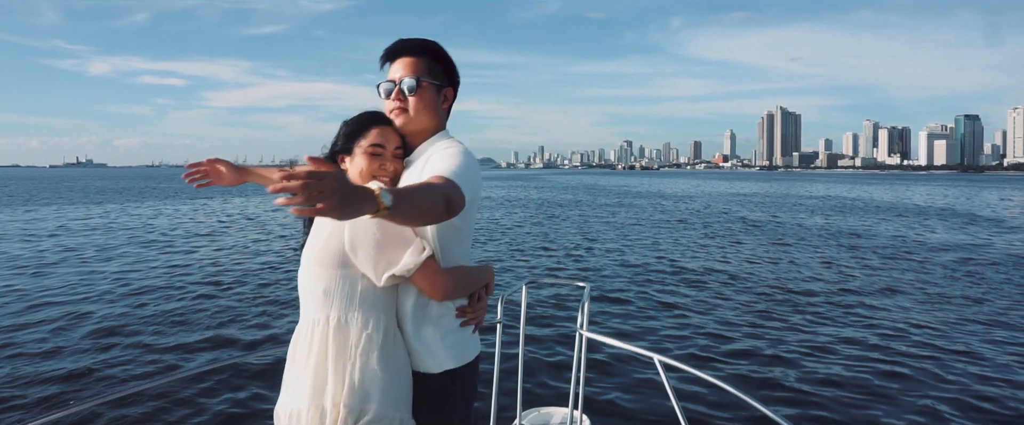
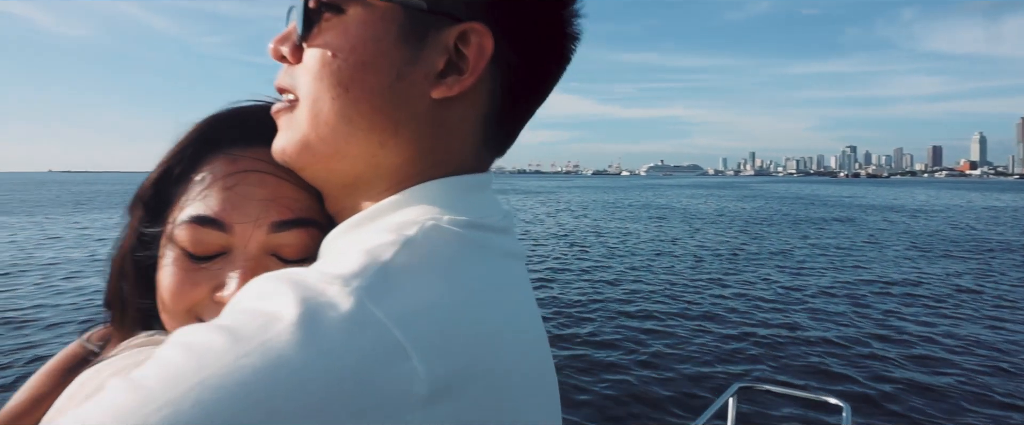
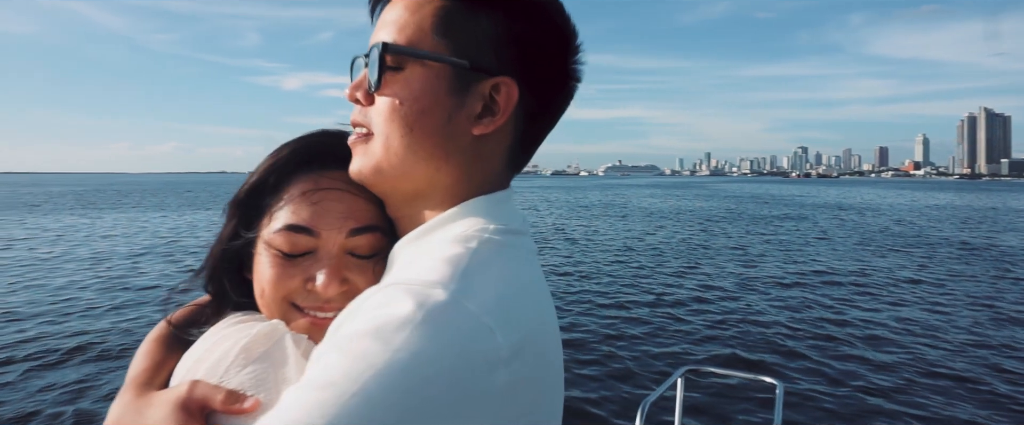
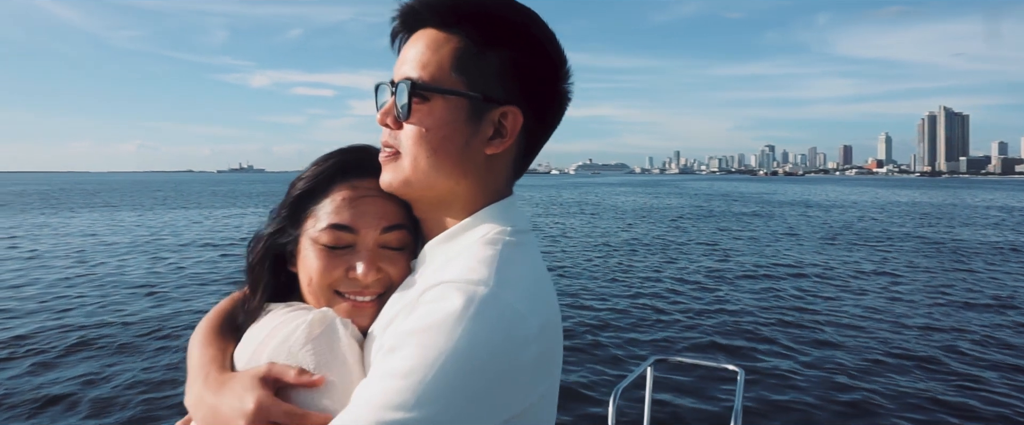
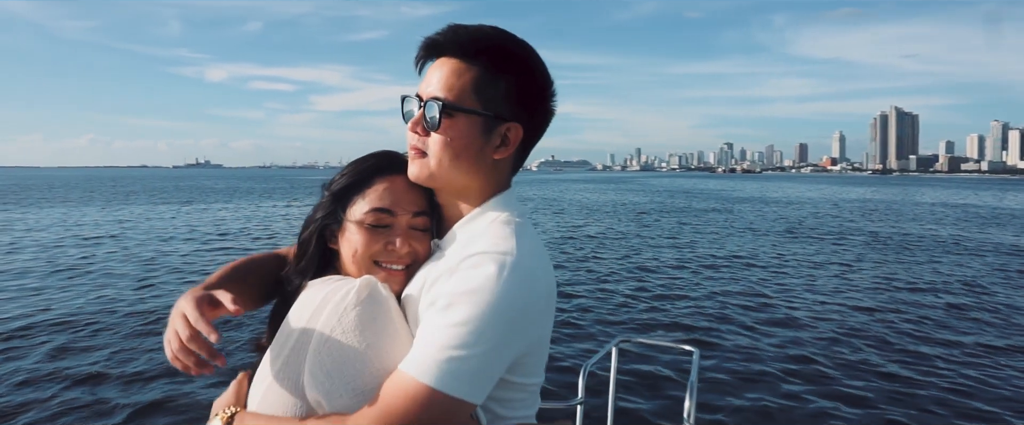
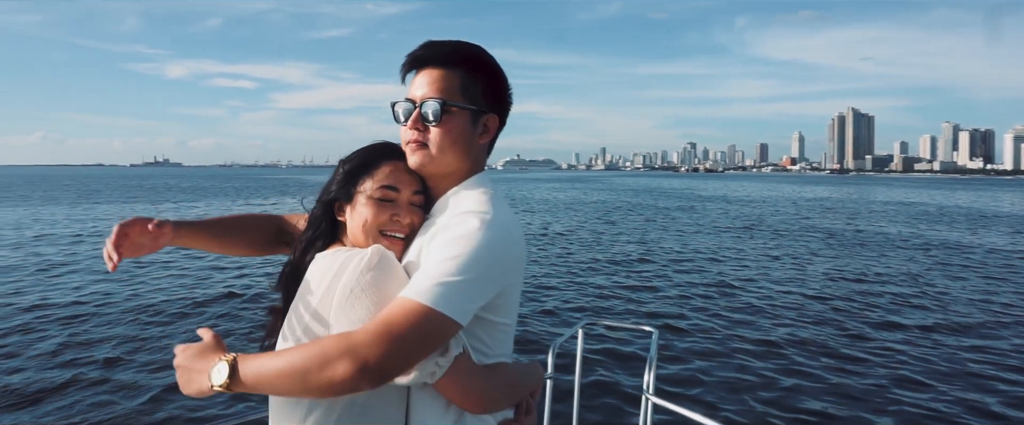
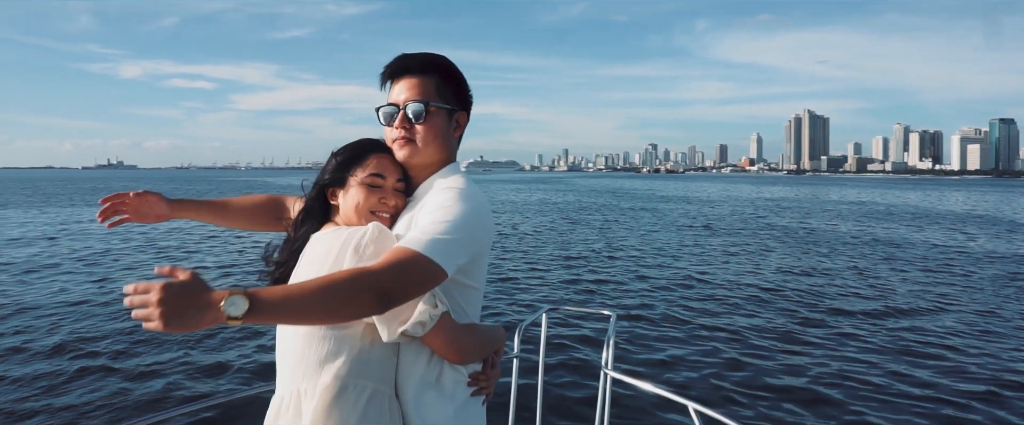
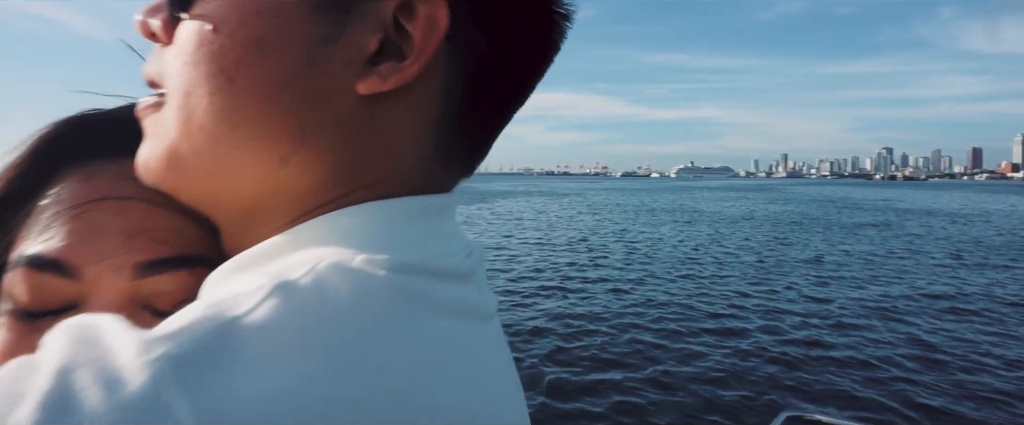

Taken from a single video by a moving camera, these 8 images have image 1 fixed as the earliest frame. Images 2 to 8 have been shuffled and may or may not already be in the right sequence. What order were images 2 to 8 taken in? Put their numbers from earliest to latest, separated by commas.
7, 6, 5, 4, 3, 2, 8
